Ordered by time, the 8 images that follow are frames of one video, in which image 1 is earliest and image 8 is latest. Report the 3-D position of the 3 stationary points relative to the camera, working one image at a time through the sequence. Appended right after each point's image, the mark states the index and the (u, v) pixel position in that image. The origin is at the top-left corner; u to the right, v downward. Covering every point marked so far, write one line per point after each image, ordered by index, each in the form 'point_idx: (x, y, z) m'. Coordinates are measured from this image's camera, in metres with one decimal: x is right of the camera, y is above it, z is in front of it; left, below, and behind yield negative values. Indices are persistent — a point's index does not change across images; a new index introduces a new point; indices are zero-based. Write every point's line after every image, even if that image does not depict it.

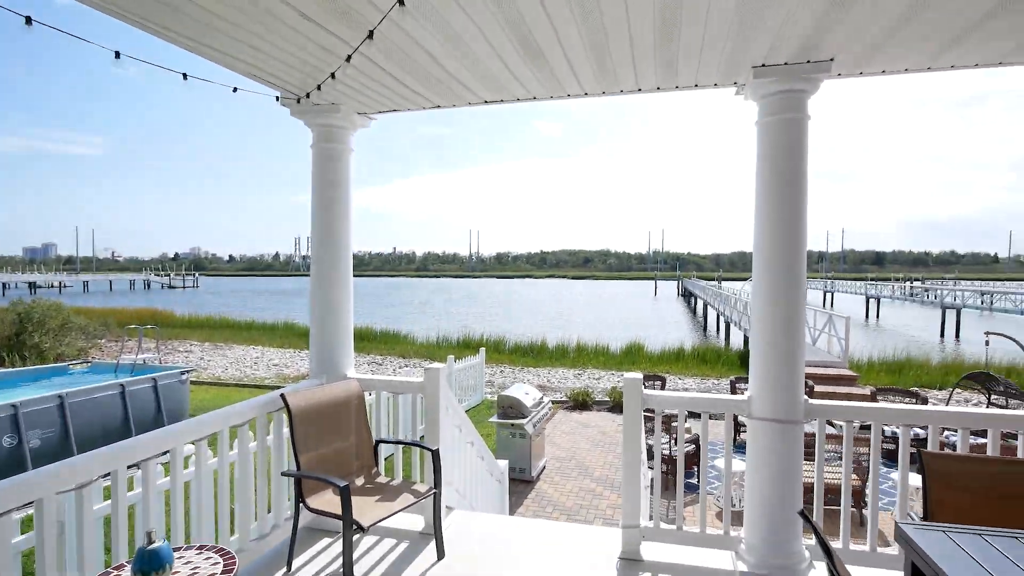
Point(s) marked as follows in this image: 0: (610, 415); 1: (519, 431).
0: (+1.6, -2.1, +8.9) m
1: (+0.1, -1.6, +6.2) m
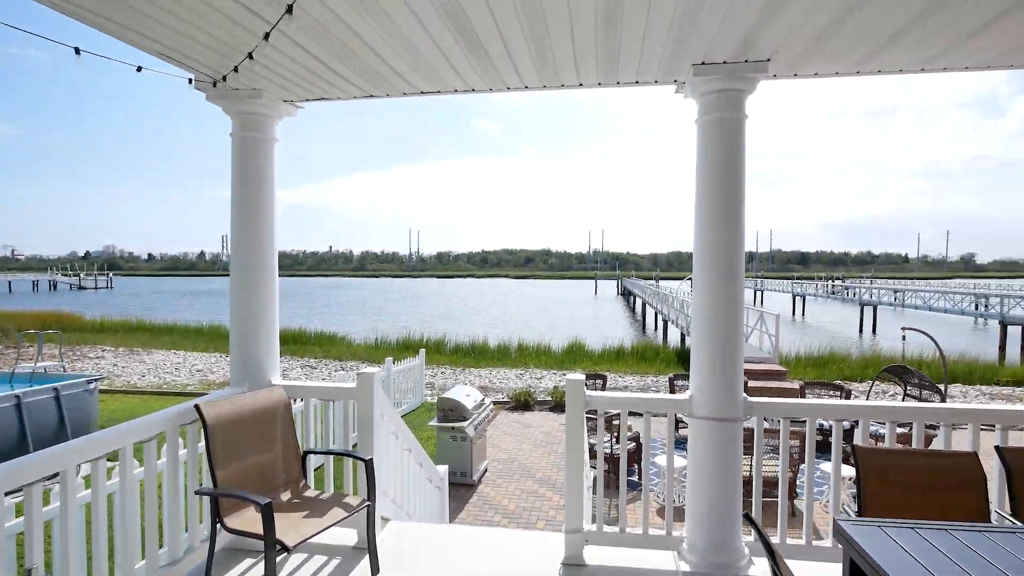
0: (+0.6, -2.1, +8.9) m
1: (-0.6, -1.6, +6.0) m
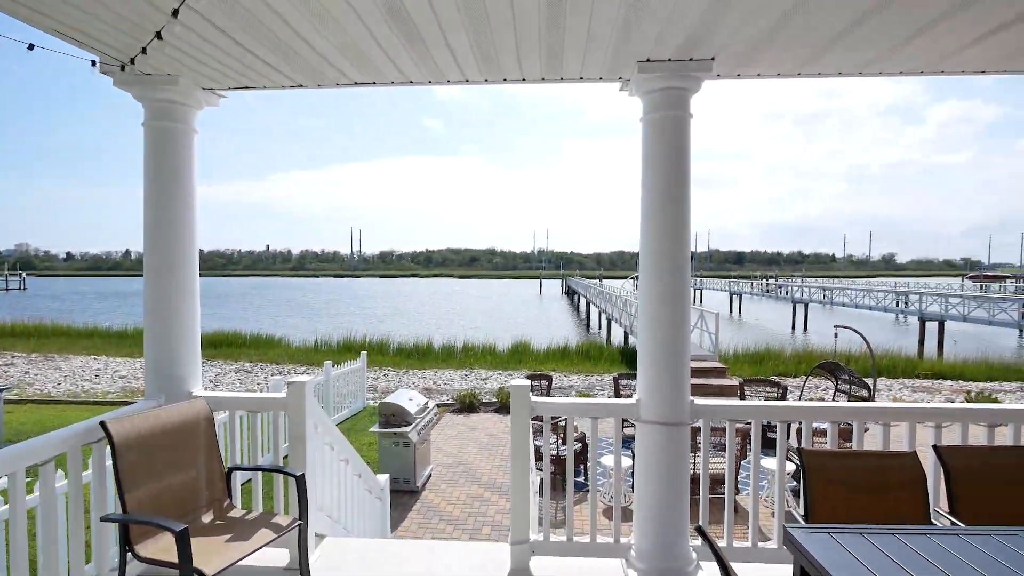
0: (-0.2, -2.1, +8.9) m
1: (-1.2, -1.6, +5.9) m
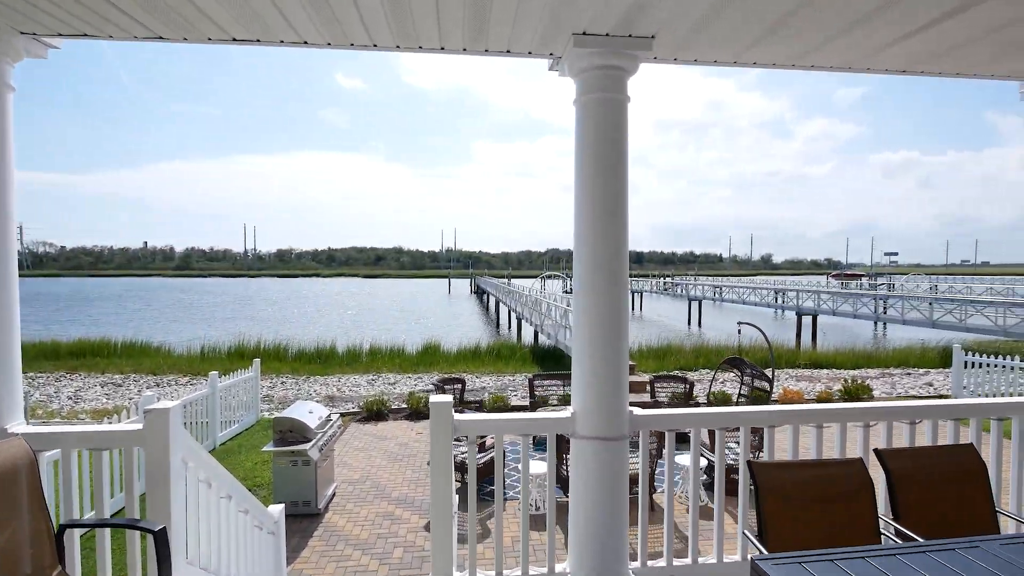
0: (-1.6, -2.1, +8.4) m
1: (-2.0, -1.6, +5.3) m
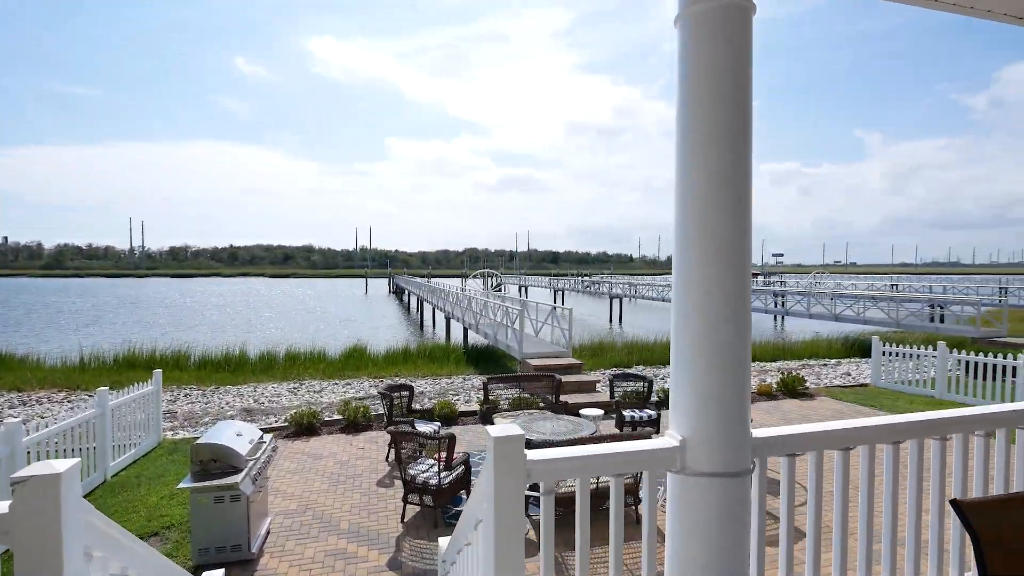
0: (-2.2, -2.0, +7.4) m
1: (-2.2, -1.6, +4.2) m
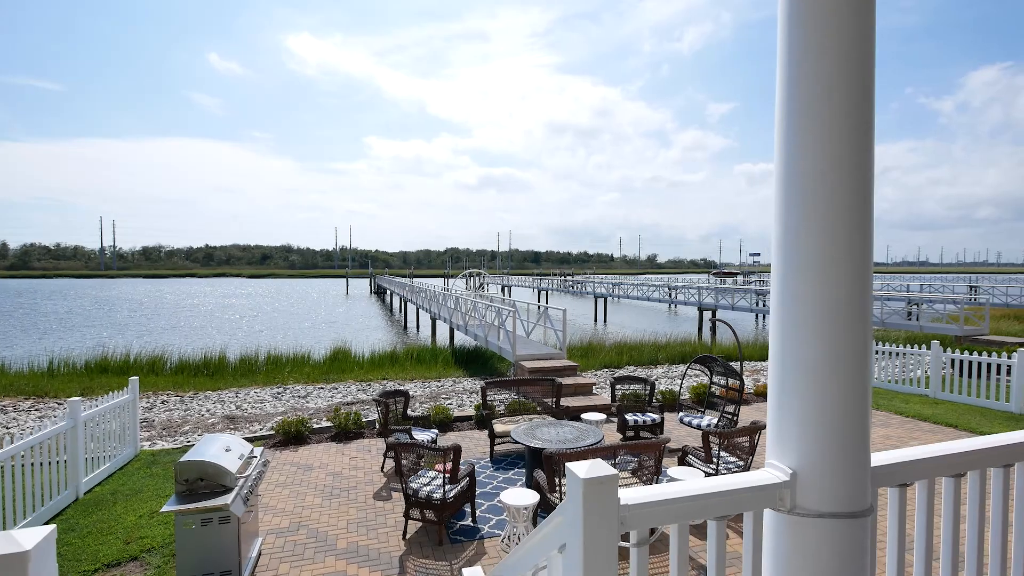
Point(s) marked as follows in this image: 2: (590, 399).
0: (-2.2, -2.0, +7.0) m
1: (-2.0, -1.6, +3.8) m
2: (+1.2, -1.8, +8.8) m
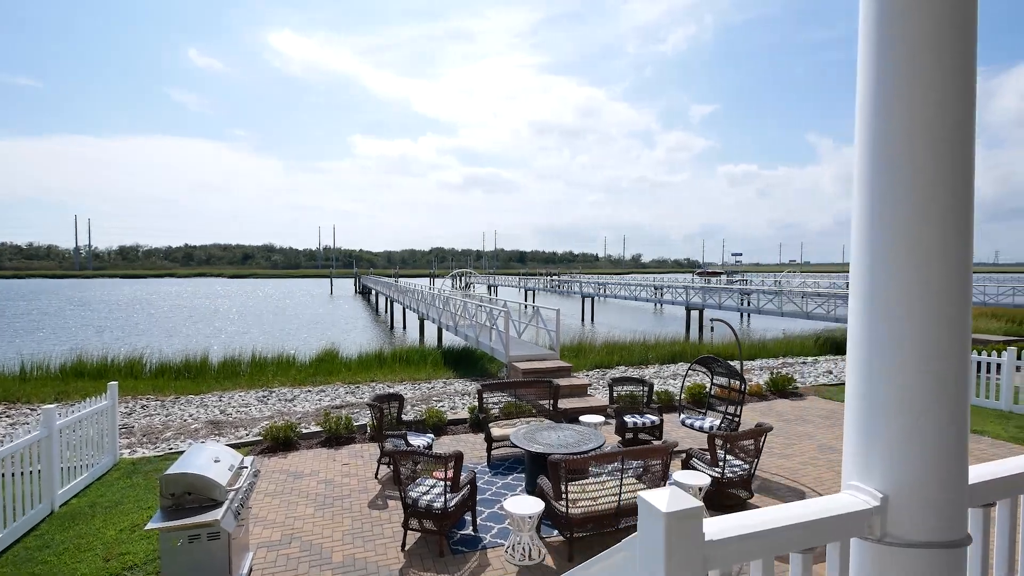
0: (-2.2, -2.0, +6.7) m
1: (-2.0, -1.6, +3.6) m
2: (+1.2, -1.8, +8.6) m
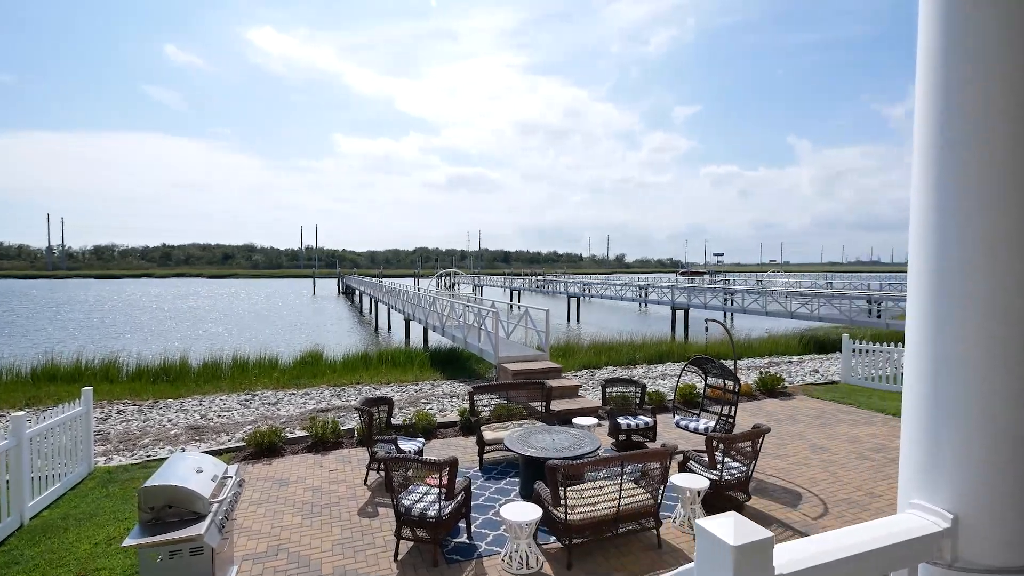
0: (-2.3, -2.0, +6.5) m
1: (-2.0, -1.6, +3.4) m
2: (+1.0, -1.8, +8.5) m
